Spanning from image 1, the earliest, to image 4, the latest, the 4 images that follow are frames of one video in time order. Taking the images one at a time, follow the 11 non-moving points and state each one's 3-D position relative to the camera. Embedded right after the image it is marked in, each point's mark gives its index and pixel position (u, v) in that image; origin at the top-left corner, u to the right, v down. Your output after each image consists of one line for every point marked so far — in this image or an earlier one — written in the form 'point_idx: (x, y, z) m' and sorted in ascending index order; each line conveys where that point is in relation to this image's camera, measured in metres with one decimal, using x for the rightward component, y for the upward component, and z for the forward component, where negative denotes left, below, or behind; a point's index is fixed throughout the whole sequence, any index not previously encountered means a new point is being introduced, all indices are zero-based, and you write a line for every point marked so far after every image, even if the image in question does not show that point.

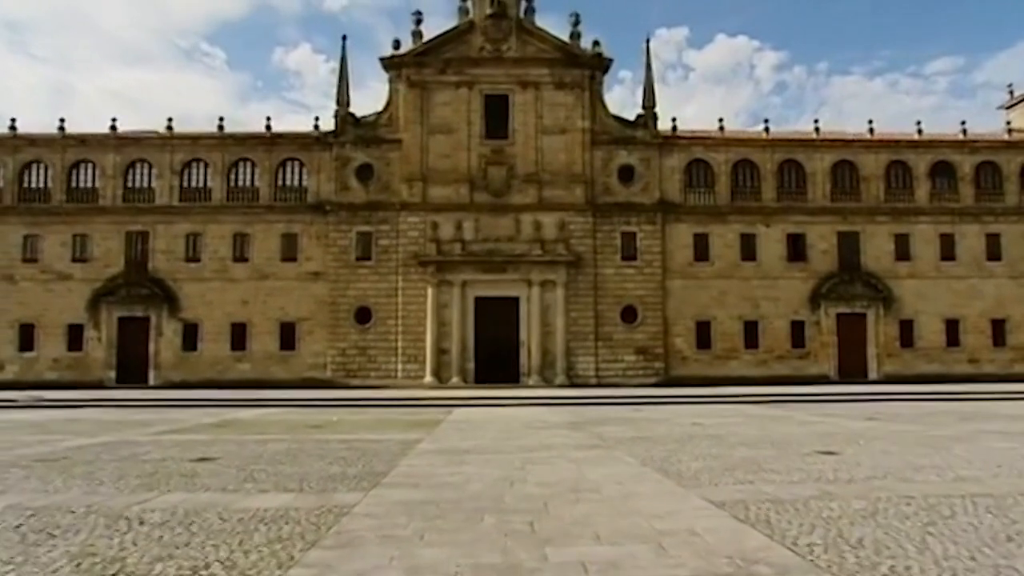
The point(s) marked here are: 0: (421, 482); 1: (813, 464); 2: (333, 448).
0: (-0.8, -1.8, +9.0) m
1: (+3.2, -1.9, +10.6) m
2: (-2.4, -2.1, +13.1) m
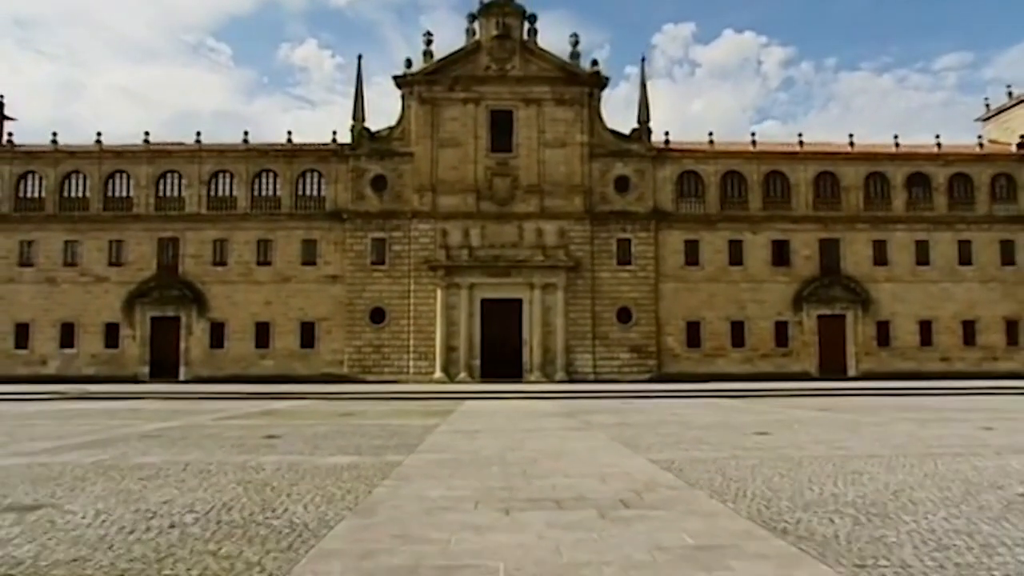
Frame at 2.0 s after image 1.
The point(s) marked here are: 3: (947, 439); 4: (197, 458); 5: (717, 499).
0: (-0.8, -2.0, +12.3) m
1: (+3.2, -2.1, +13.9) m
2: (-2.3, -2.3, +16.4) m
3: (+5.7, -2.0, +13.0) m
4: (-3.5, -1.9, +11.2) m
5: (+1.5, -1.5, +7.4) m
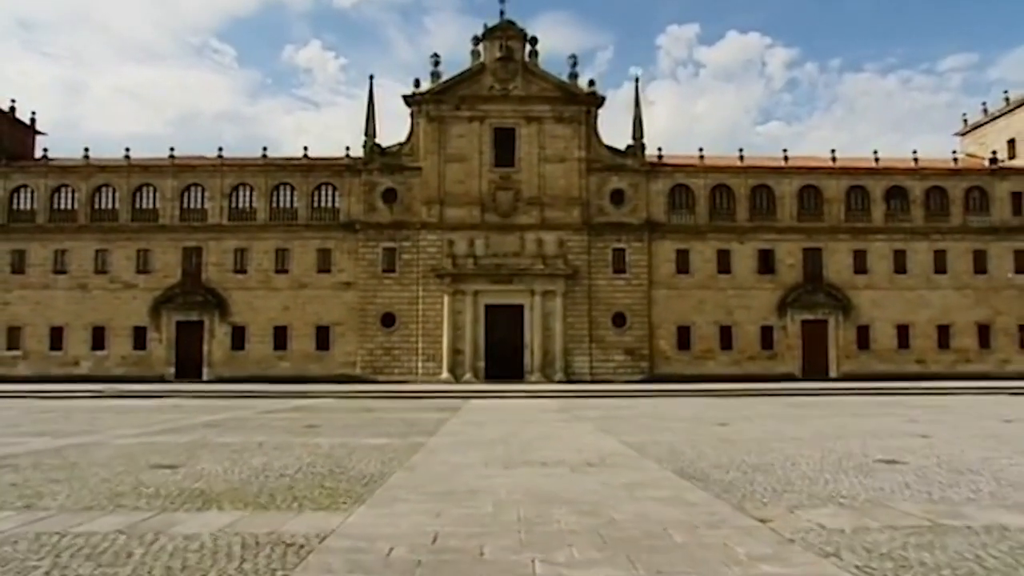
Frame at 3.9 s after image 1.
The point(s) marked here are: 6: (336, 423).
0: (-0.8, -2.2, +15.3) m
1: (+3.2, -2.4, +16.9) m
2: (-2.3, -2.6, +19.4) m
3: (+5.7, -2.2, +16.0) m
4: (-3.5, -2.1, +14.2) m
5: (+1.5, -1.8, +10.4) m
6: (-3.3, -2.5, +18.4) m
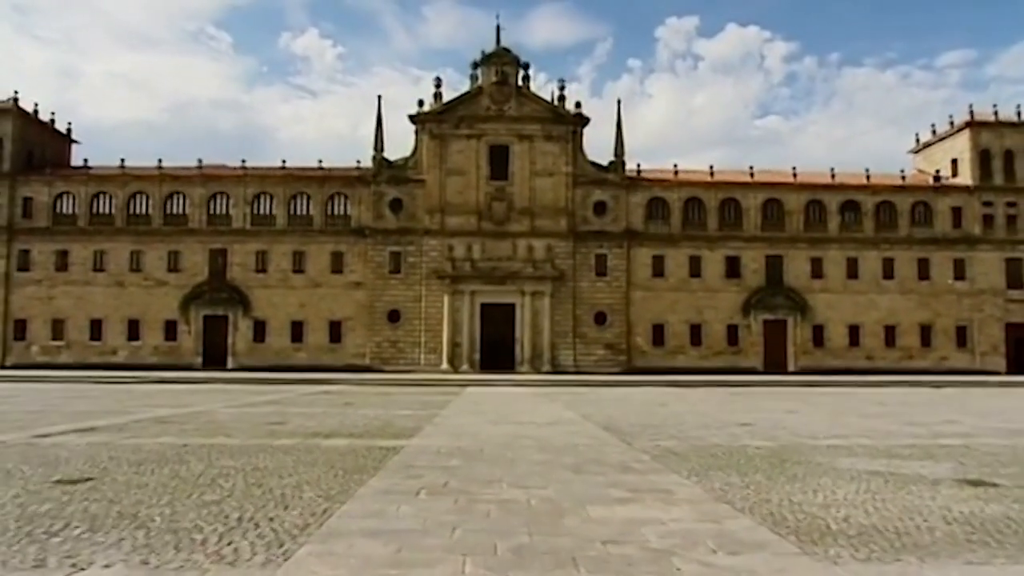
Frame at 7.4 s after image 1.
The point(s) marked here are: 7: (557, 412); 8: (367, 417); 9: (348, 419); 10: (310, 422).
0: (-1.0, -2.5, +21.0) m
1: (+3.0, -2.7, +22.6) m
2: (-2.6, -2.8, +25.1) m
3: (+5.5, -2.6, +21.8) m
4: (-3.8, -2.4, +19.9) m
5: (+1.3, -2.2, +16.1) m
6: (-3.5, -2.7, +24.1) m
7: (+0.8, -2.4, +19.3) m
8: (-2.5, -2.3, +17.3) m
9: (-2.7, -2.2, +16.7) m
10: (-3.2, -2.2, +15.9) m
